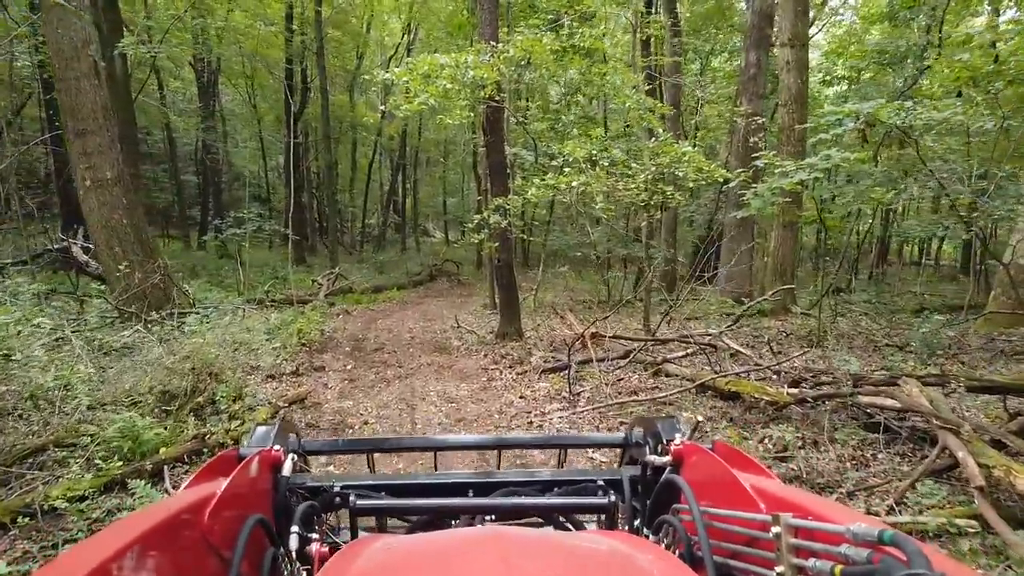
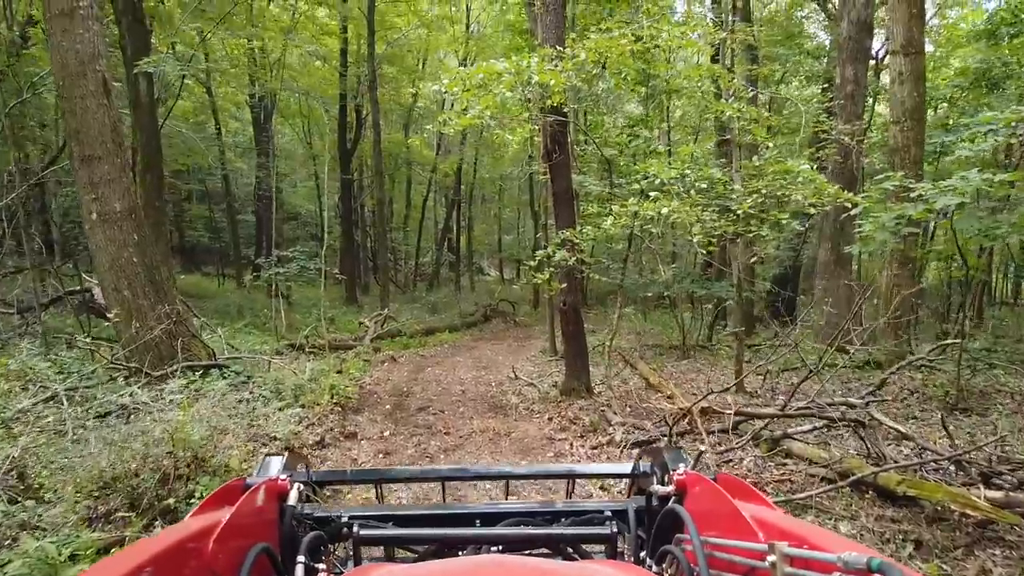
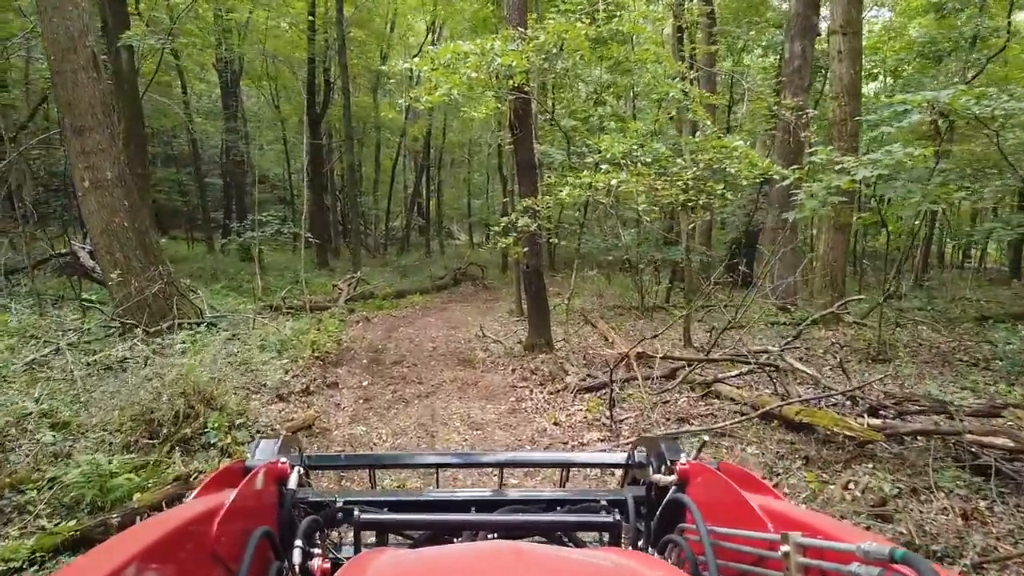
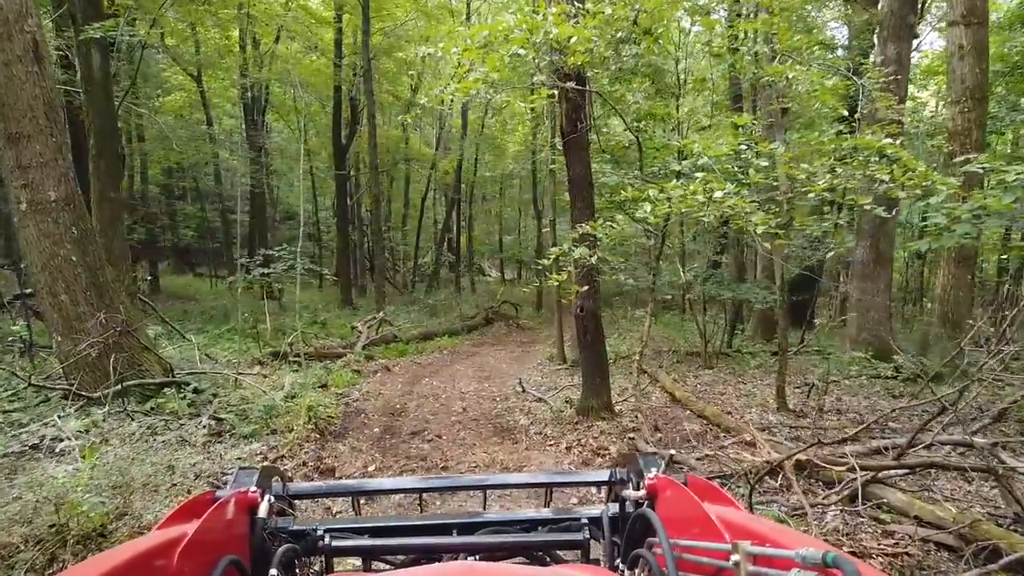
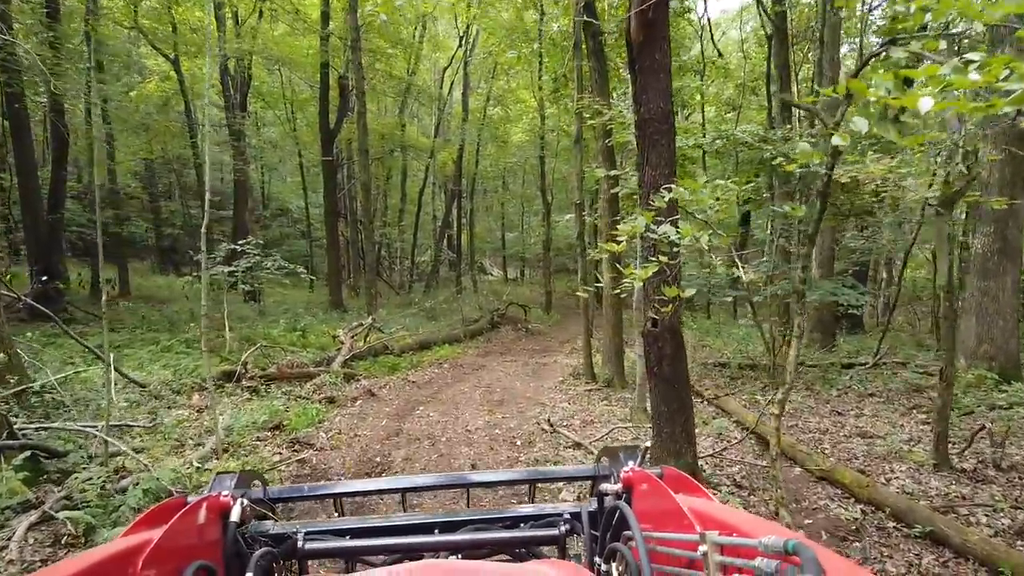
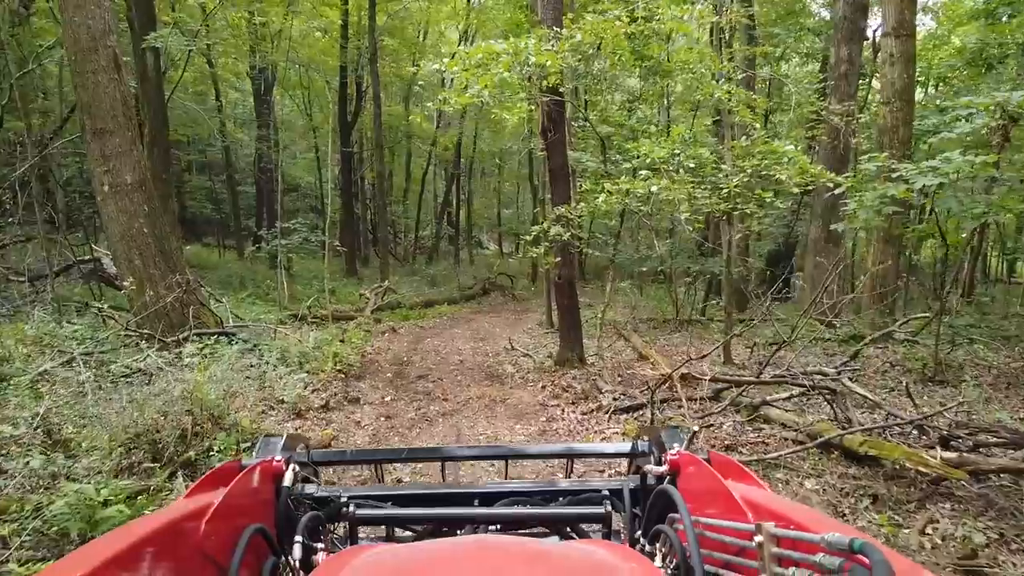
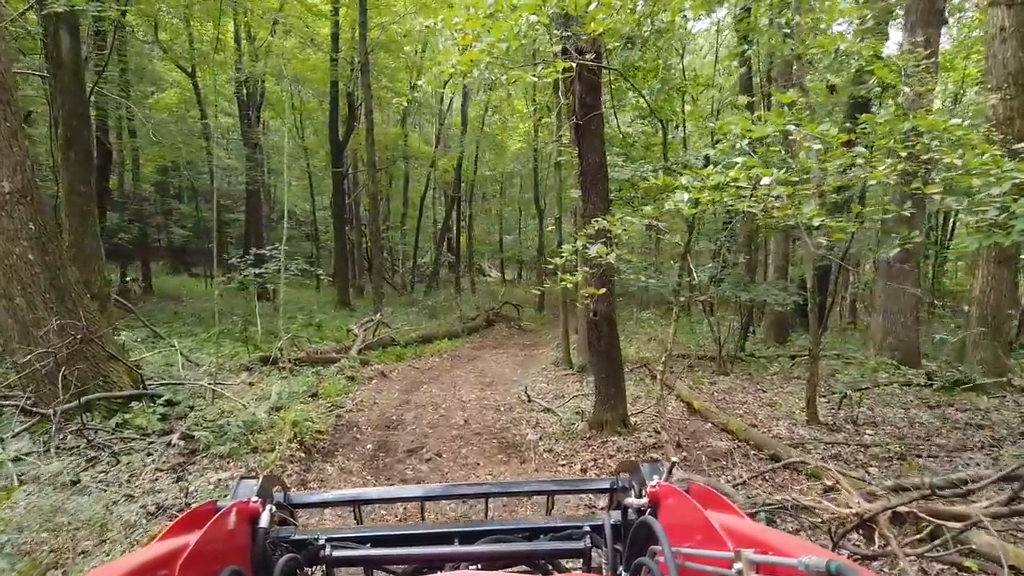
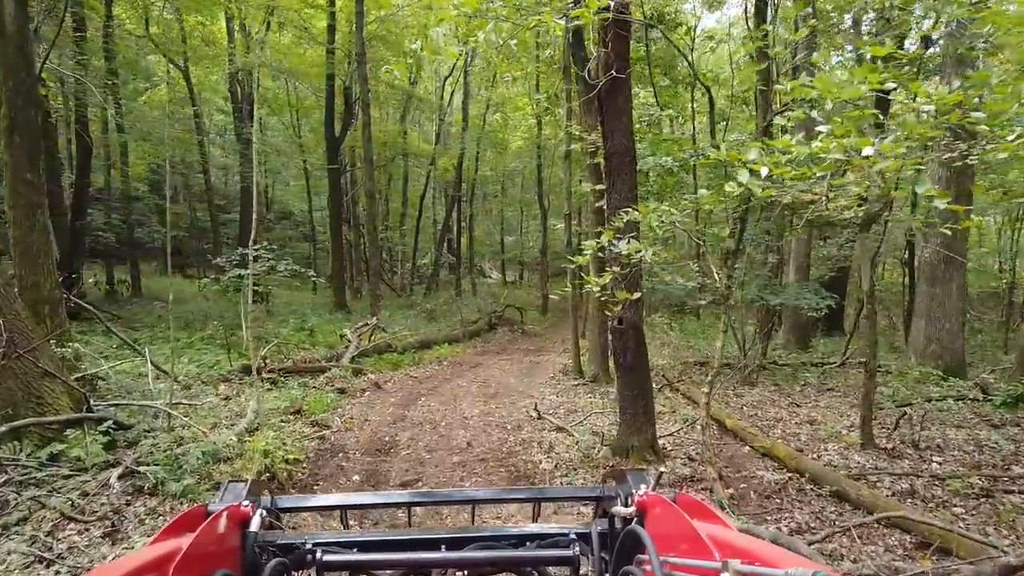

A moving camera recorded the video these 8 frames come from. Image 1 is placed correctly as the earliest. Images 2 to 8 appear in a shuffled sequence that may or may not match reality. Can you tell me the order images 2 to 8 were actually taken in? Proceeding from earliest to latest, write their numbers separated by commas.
3, 6, 2, 4, 7, 8, 5
